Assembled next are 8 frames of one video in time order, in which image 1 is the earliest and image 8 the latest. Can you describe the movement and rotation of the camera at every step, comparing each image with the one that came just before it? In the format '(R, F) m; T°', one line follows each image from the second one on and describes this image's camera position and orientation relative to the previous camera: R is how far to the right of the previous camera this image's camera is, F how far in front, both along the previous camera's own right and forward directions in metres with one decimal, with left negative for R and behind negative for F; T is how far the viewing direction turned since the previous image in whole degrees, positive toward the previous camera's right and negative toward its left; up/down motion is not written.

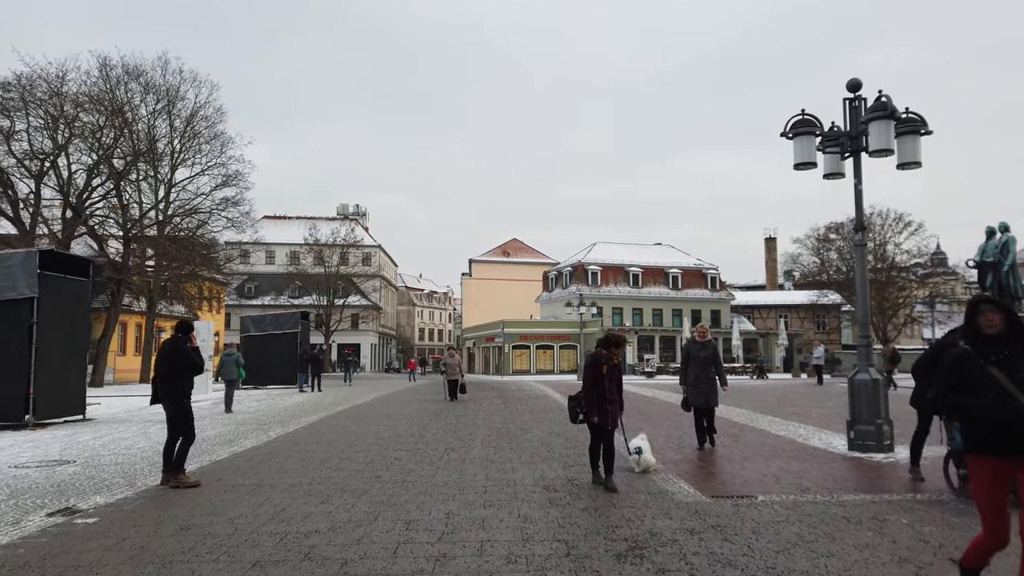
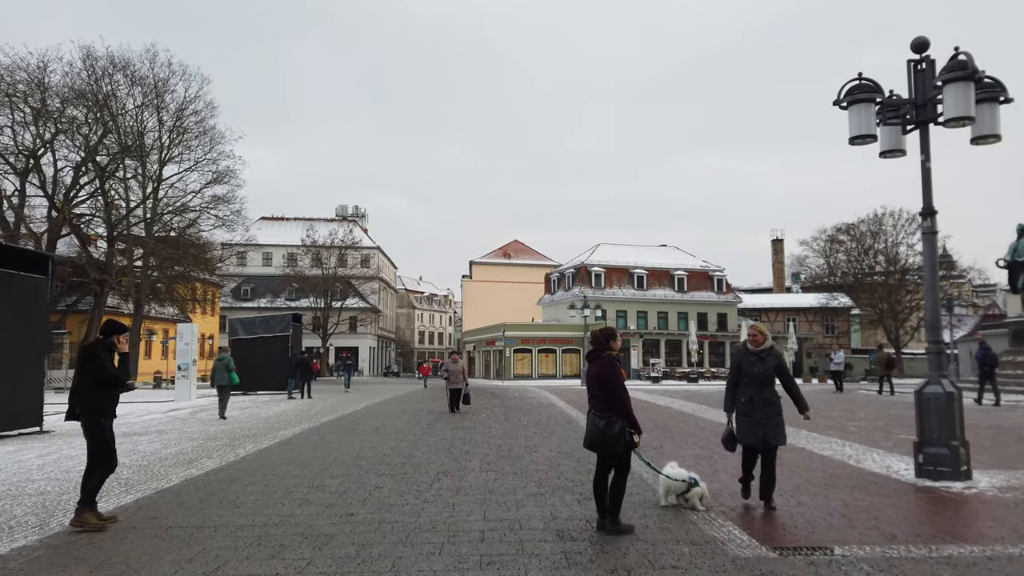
(0.0, +1.7) m; 0°
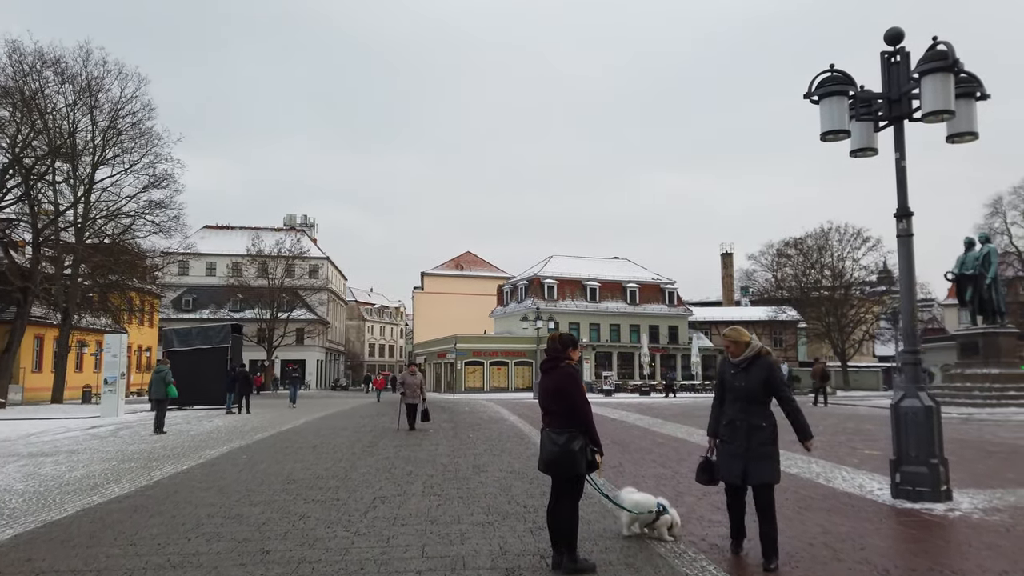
(+0.1, +0.9) m; +4°
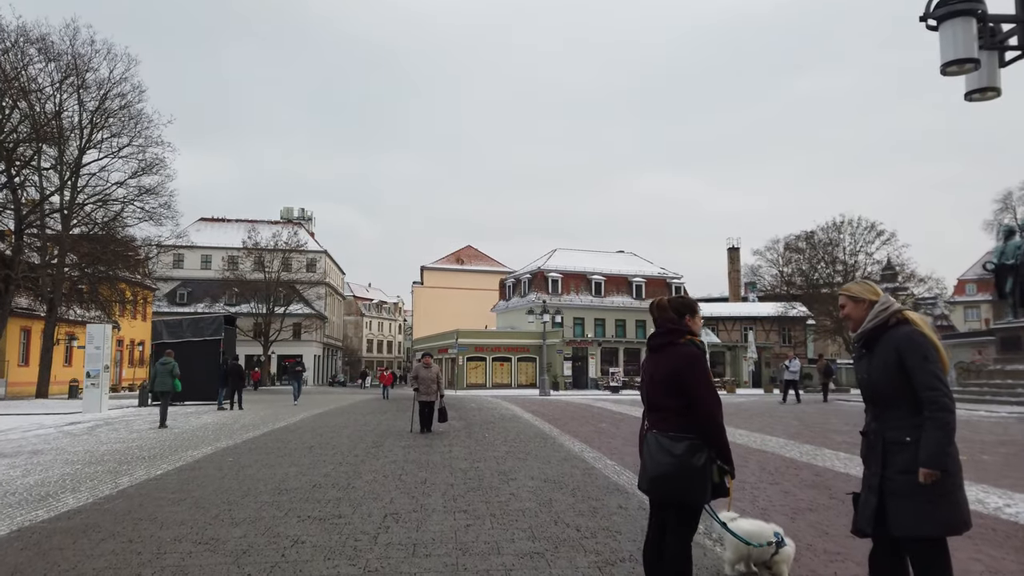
(-0.4, +1.7) m; 0°
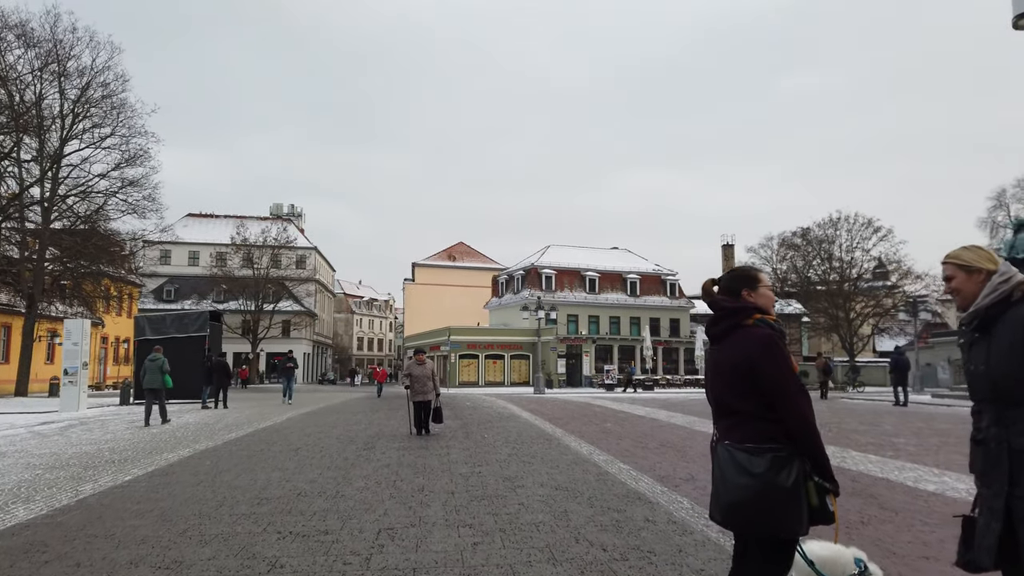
(-0.2, +0.9) m; +1°
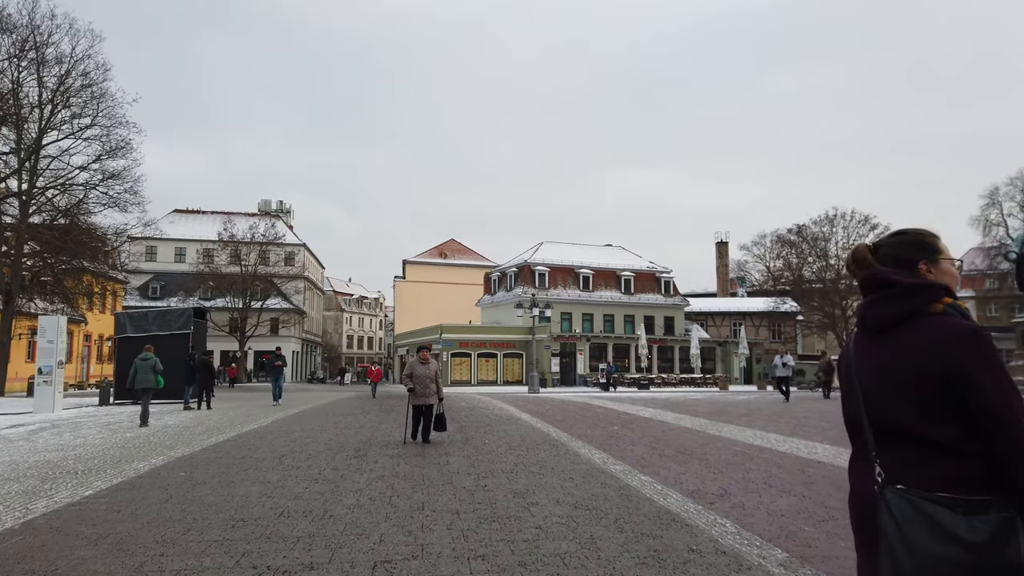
(-0.2, +1.0) m; +1°
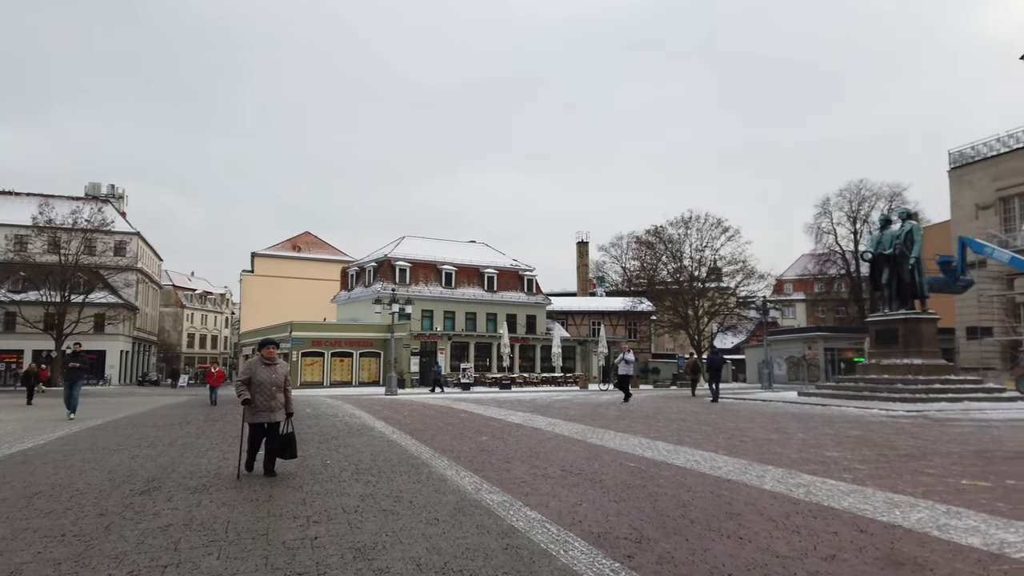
(+0.1, +2.1) m; +11°
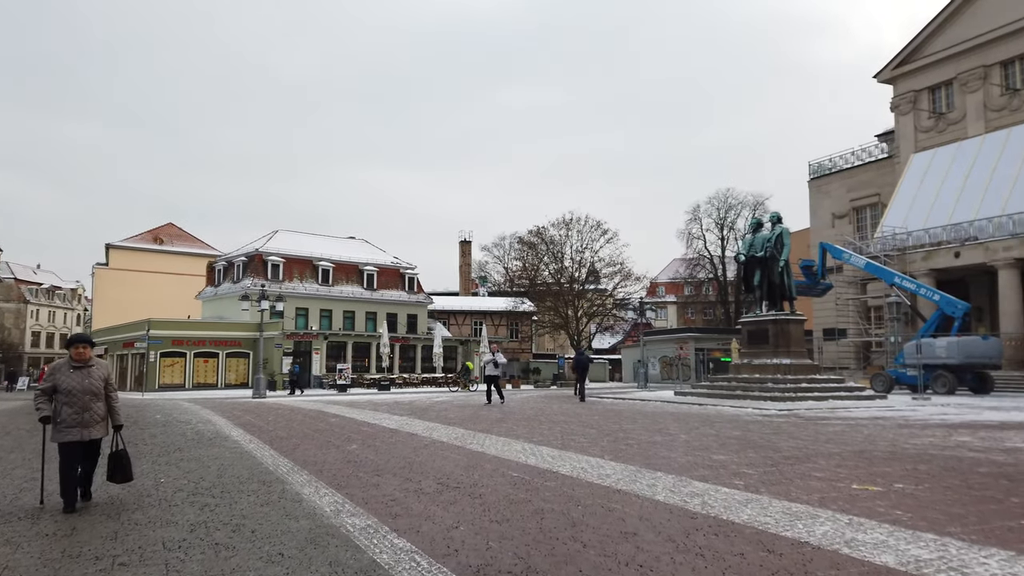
(+0.1, +0.9) m; +9°
